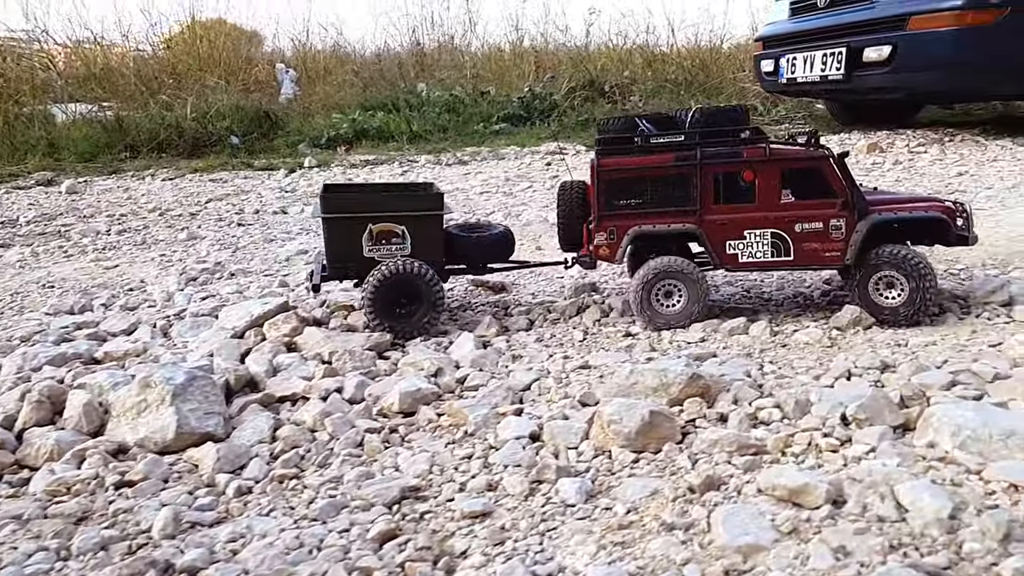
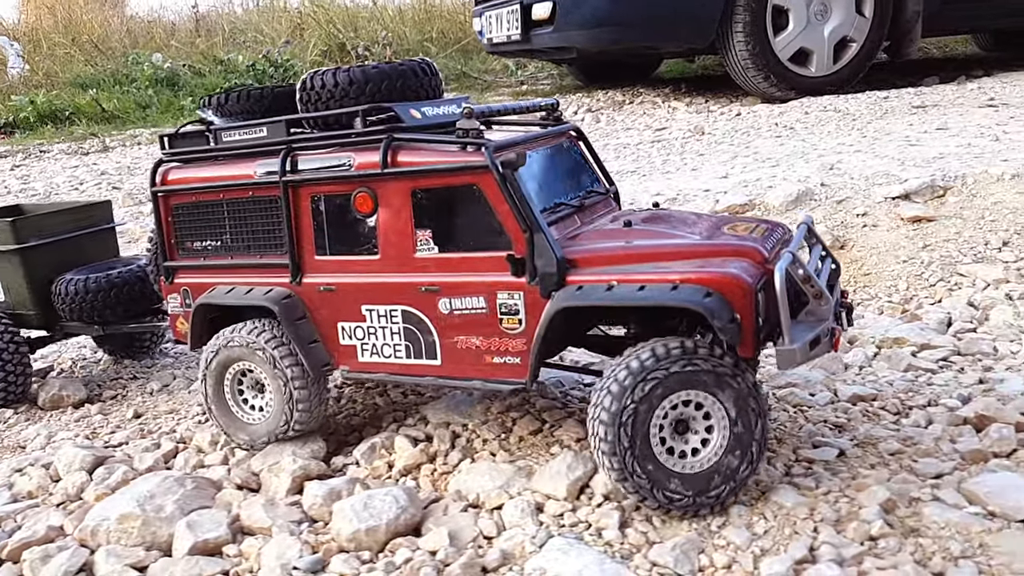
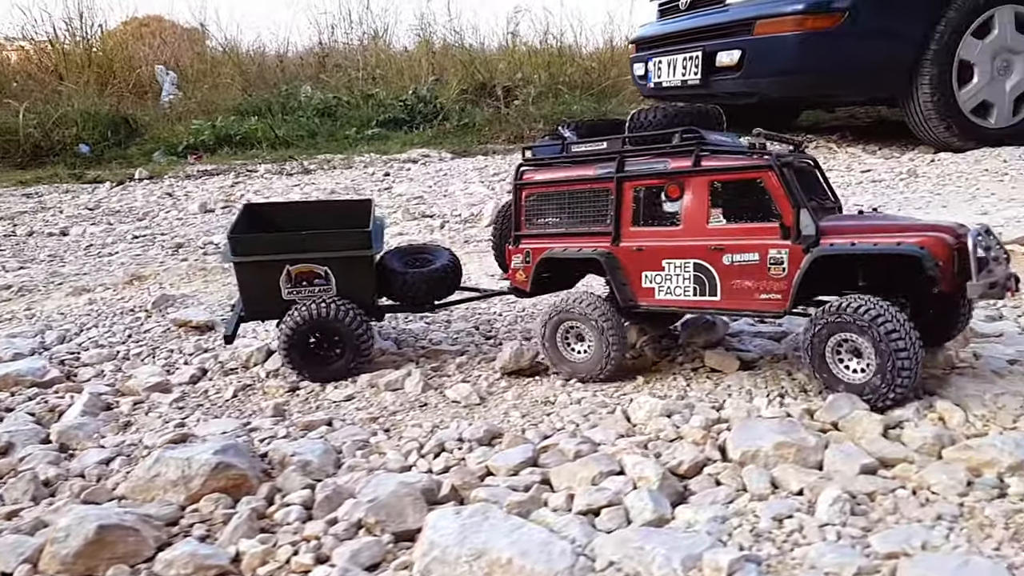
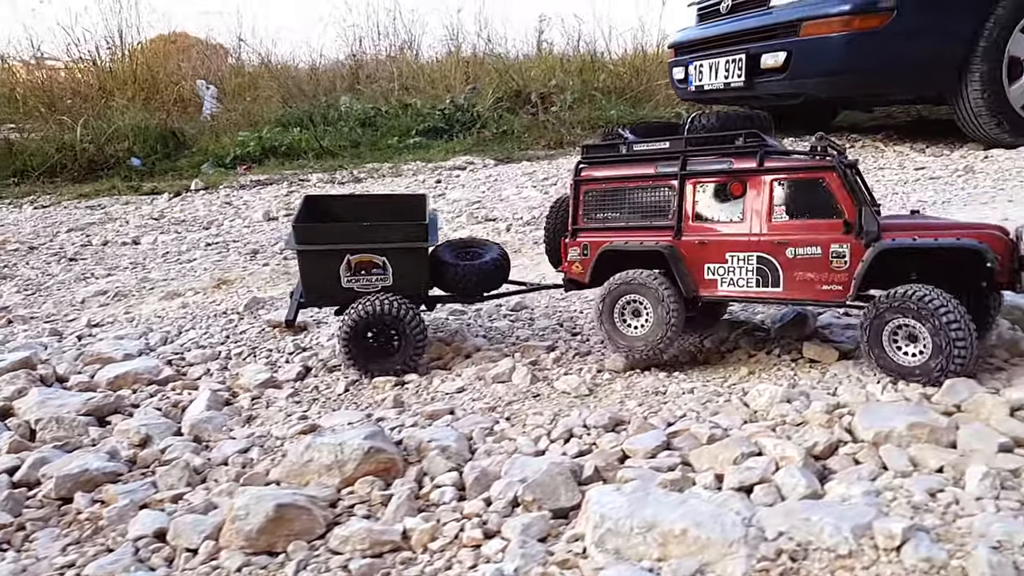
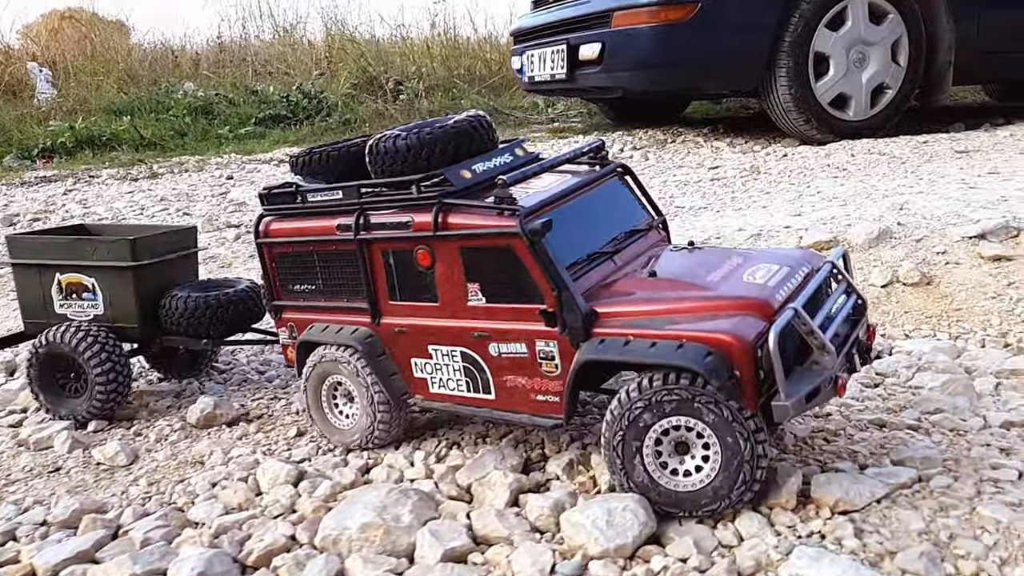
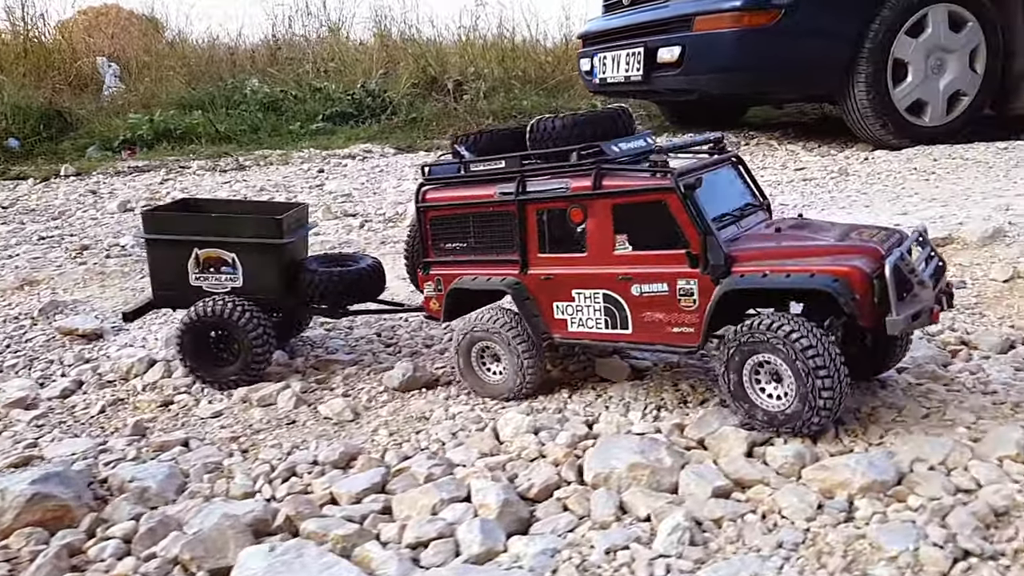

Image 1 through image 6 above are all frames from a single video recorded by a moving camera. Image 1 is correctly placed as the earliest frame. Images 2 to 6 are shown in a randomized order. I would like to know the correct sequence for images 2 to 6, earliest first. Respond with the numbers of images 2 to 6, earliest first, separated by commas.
4, 3, 6, 5, 2
